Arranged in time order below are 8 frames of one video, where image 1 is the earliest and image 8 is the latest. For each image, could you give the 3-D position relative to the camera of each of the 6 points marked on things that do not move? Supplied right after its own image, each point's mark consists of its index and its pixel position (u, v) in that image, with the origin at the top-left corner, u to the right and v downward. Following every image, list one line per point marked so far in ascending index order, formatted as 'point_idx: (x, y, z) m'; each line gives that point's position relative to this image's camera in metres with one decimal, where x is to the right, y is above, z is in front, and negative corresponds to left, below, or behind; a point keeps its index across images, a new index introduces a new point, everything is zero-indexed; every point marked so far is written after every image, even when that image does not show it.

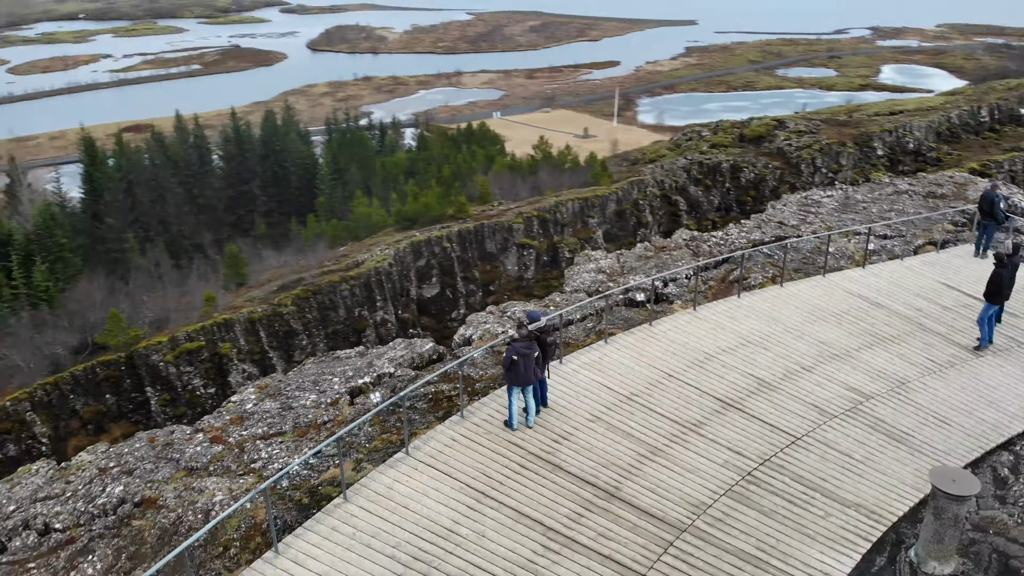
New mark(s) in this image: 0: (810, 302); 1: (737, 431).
0: (+3.4, -0.1, +9.3) m
1: (+1.9, -1.3, +7.0) m
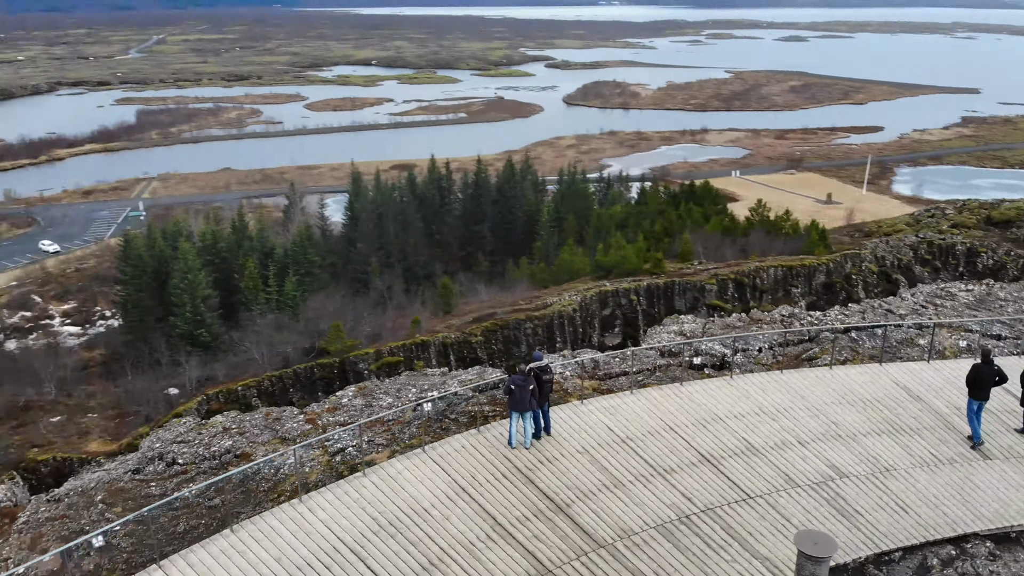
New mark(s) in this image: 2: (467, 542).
0: (+4.0, -1.1, +9.7) m
1: (+1.8, -2.0, +7.9) m
2: (-0.4, -2.2, +7.1) m
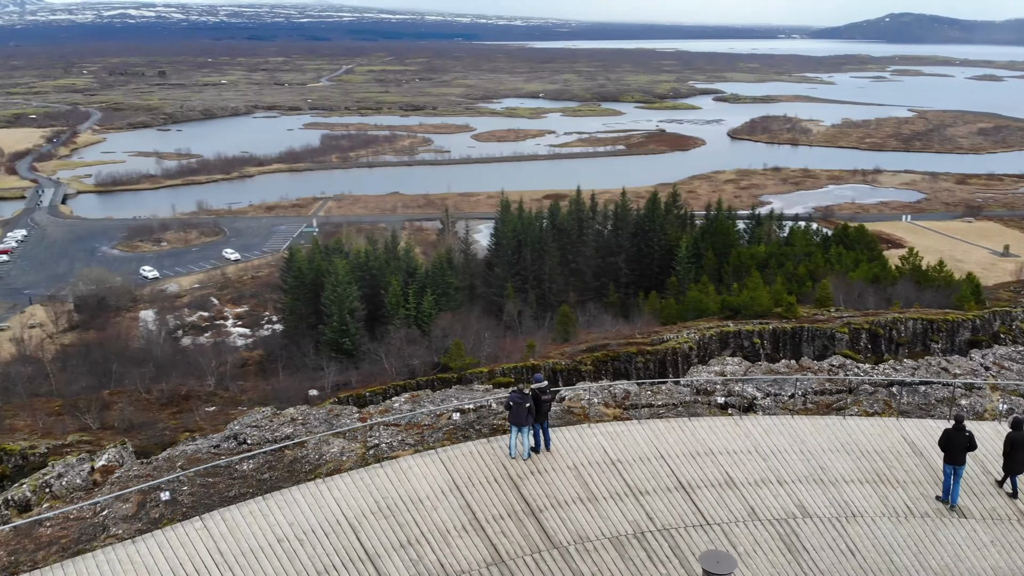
0: (+4.2, -1.8, +10.0) m
1: (+1.6, -2.4, +8.6) m
2: (-0.6, -2.5, +8.2) m
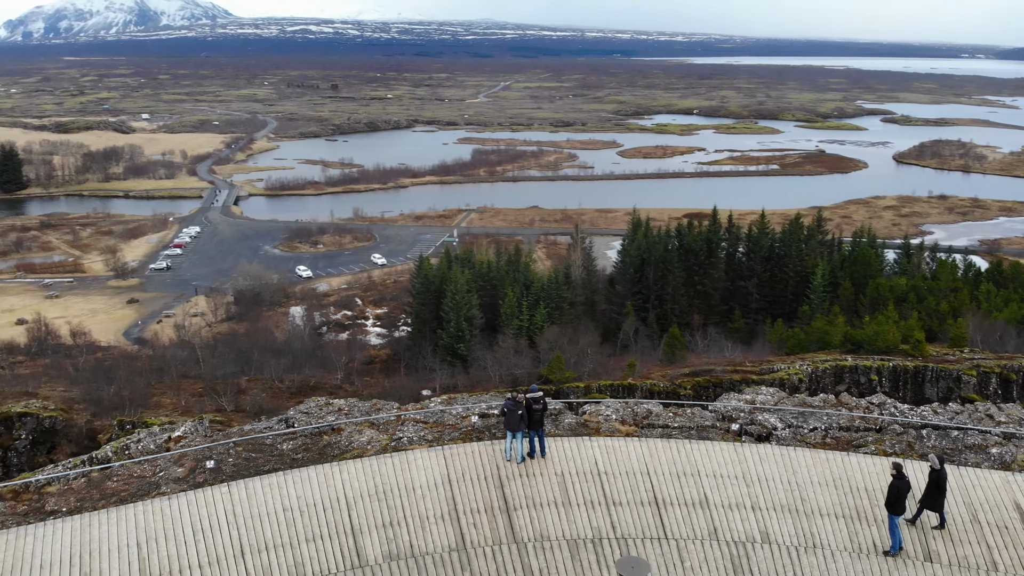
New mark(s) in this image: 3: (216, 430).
0: (+4.2, -2.3, +10.1) m
1: (+1.4, -2.7, +9.1) m
2: (-0.9, -2.6, +9.1) m
3: (-5.0, -2.4, +13.5) m
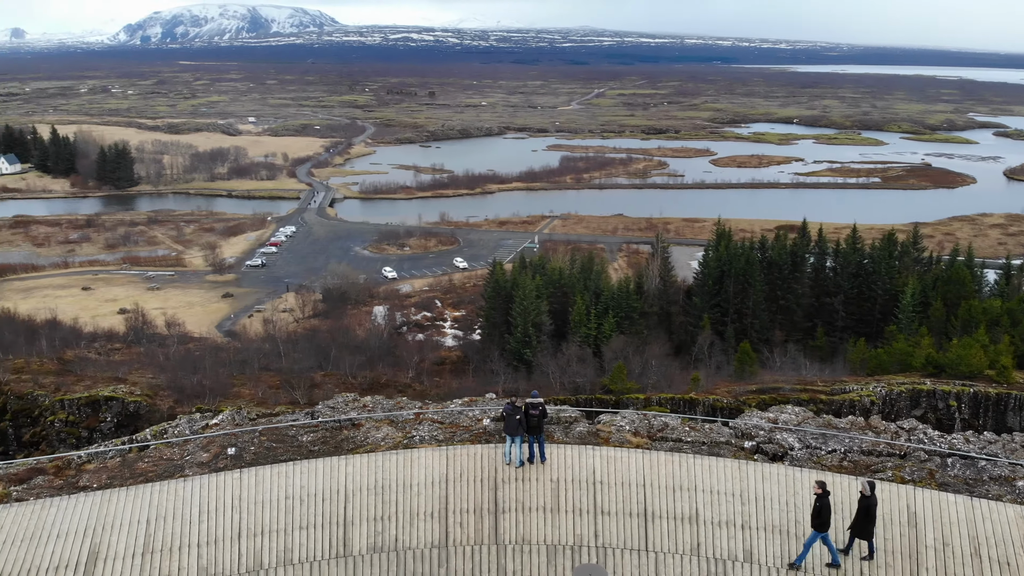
0: (+4.1, -2.5, +9.8) m
1: (+1.2, -2.8, +9.2) m
2: (-1.1, -2.6, +9.4) m
3: (-4.6, -2.3, +14.2) m
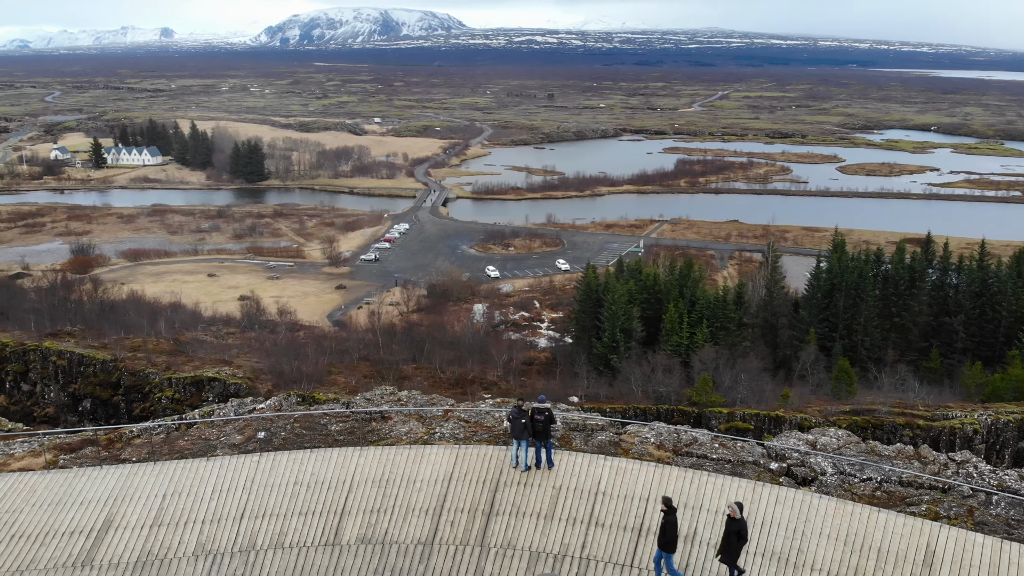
0: (+4.1, -2.7, +9.3) m
1: (+1.1, -2.9, +9.0) m
2: (-1.1, -2.6, +9.6) m
3: (-4.0, -2.2, +14.8) m
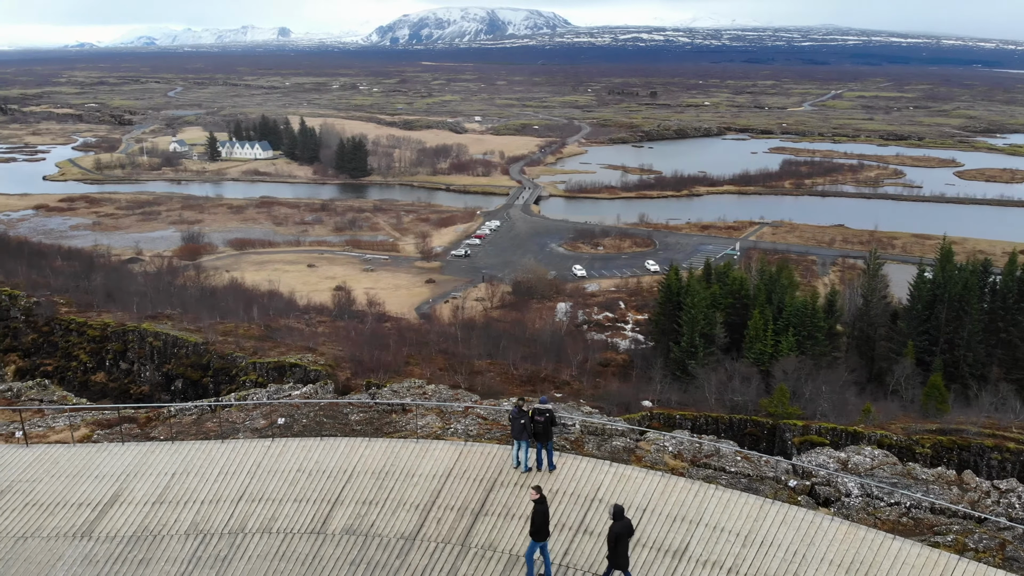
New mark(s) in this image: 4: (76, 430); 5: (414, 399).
0: (+3.9, -2.8, +8.7) m
1: (+0.9, -2.9, +8.8) m
2: (-1.2, -2.6, +9.6) m
3: (-3.4, -2.0, +15.1) m
4: (-6.7, -2.2, +12.3) m
5: (-1.7, -1.9, +13.7) m
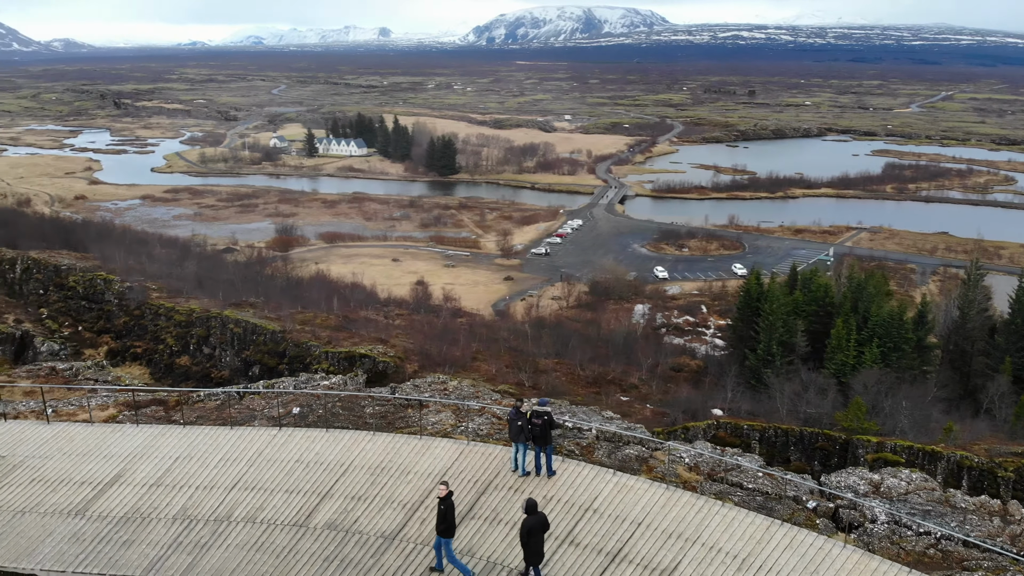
0: (+3.6, -2.9, +7.9) m
1: (+0.7, -2.9, +8.4) m
2: (-1.3, -2.5, +9.4) m
3: (-2.9, -1.9, +15.1) m
4: (-6.4, -1.9, +12.7) m
5: (-1.3, -1.8, +13.5) m
